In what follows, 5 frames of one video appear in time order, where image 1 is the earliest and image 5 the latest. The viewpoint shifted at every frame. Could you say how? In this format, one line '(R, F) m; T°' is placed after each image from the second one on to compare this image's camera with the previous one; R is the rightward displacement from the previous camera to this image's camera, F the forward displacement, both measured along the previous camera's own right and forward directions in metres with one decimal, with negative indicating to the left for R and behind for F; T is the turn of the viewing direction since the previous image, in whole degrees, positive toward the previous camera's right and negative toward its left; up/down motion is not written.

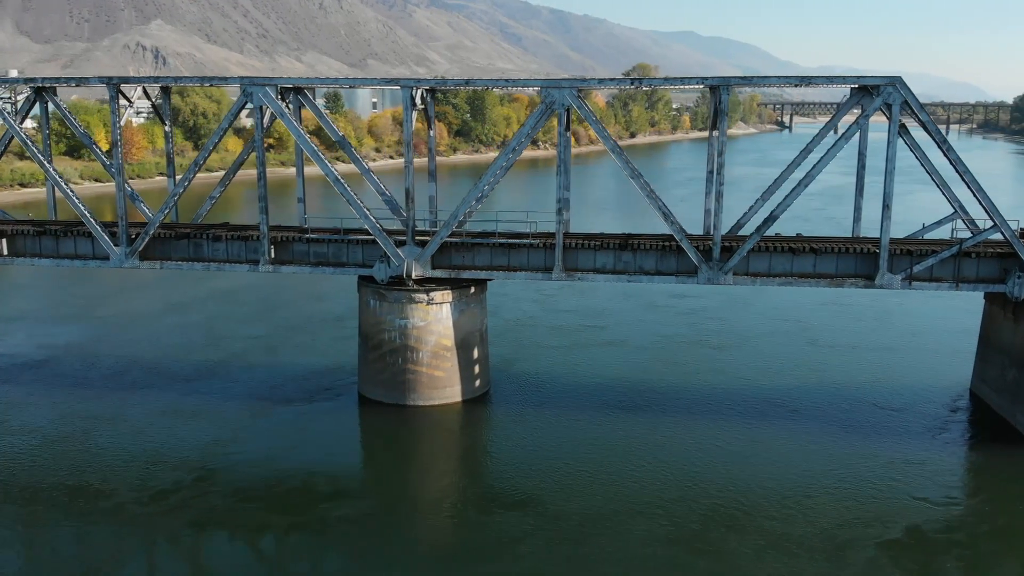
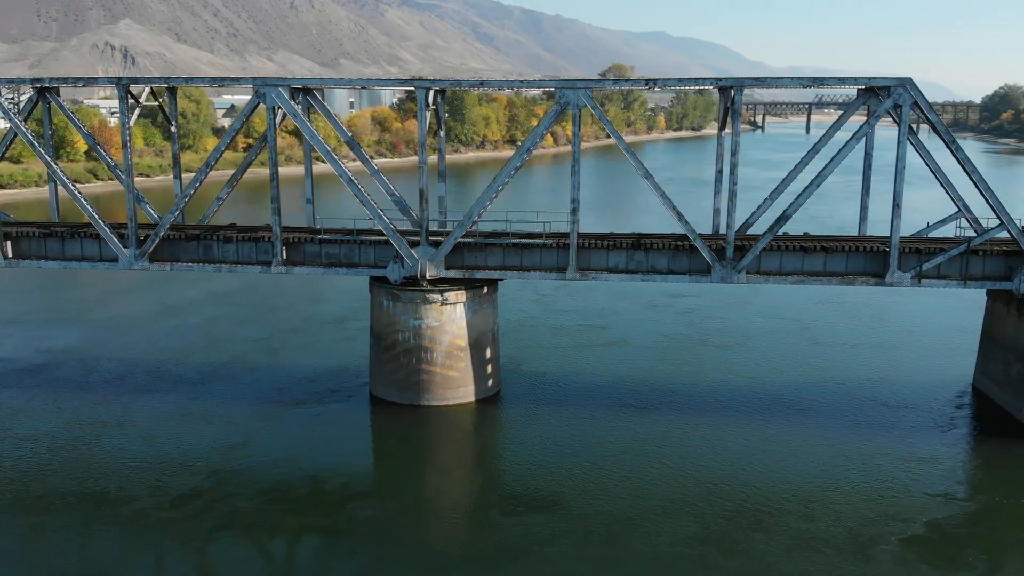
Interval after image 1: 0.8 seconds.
(-0.8, 0.0) m; +2°
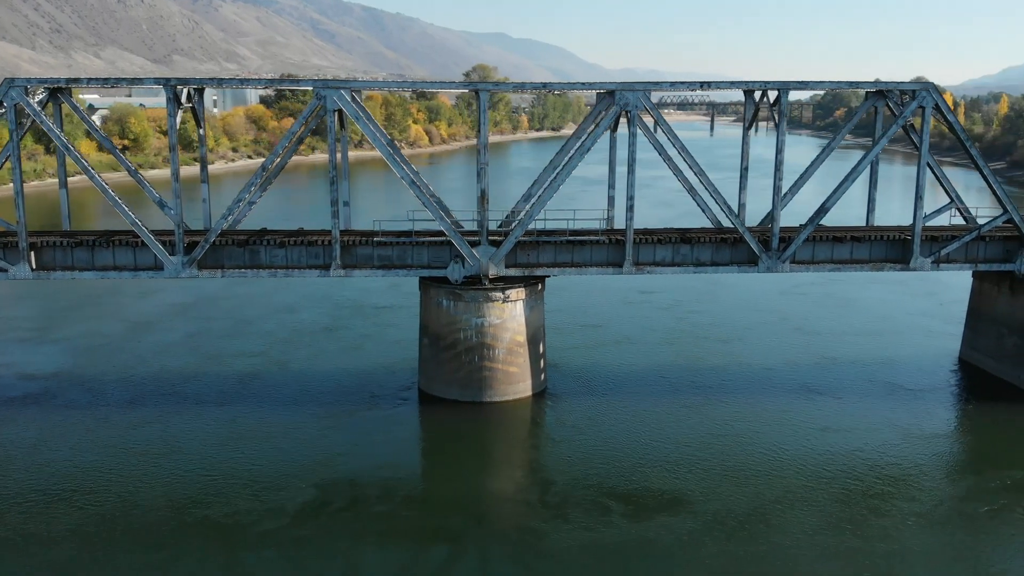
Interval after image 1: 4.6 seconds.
(-4.0, +0.2) m; +9°
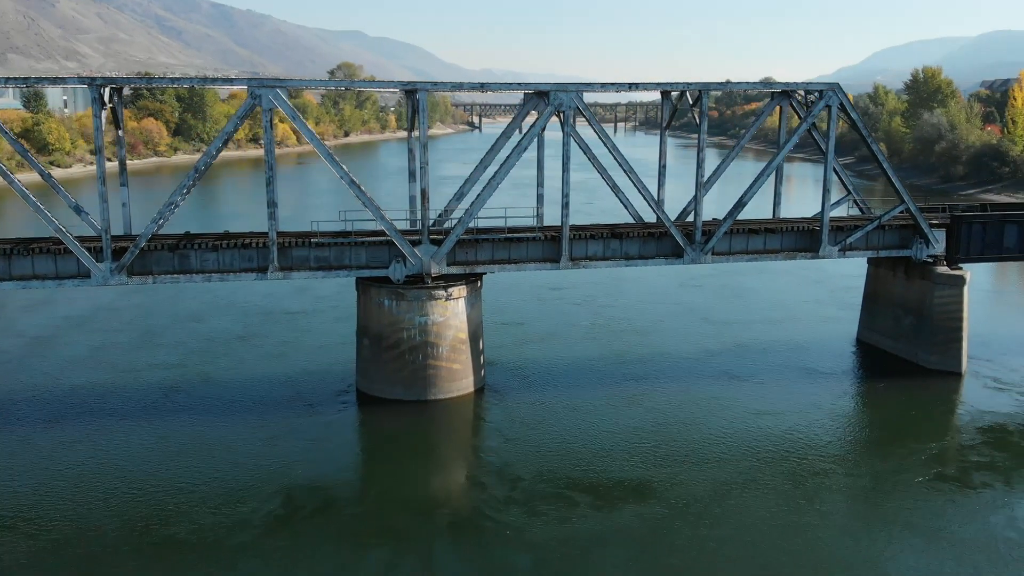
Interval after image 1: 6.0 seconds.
(-1.4, 0.0) m; +8°
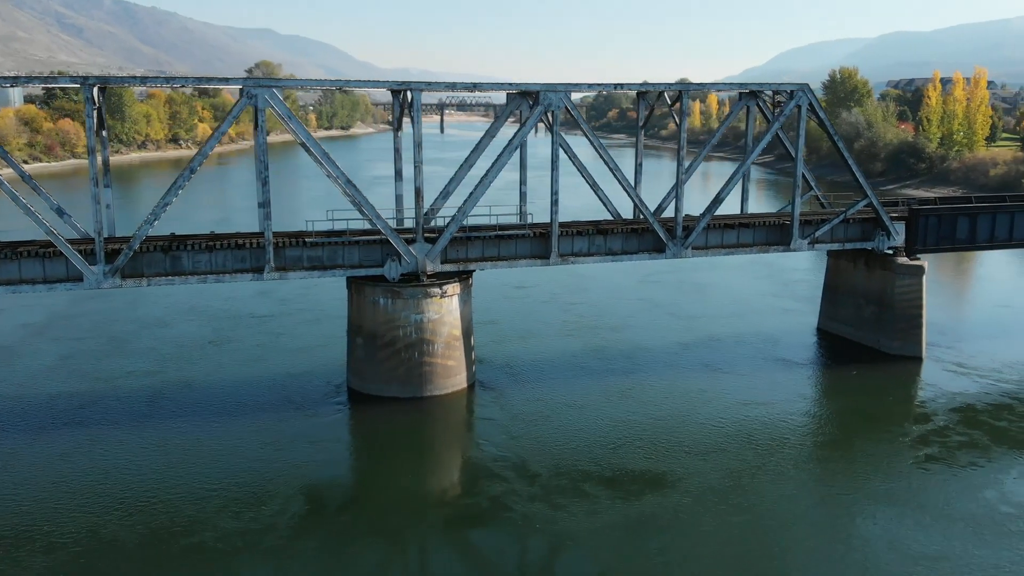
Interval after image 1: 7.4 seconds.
(-1.4, -0.2) m; +5°
